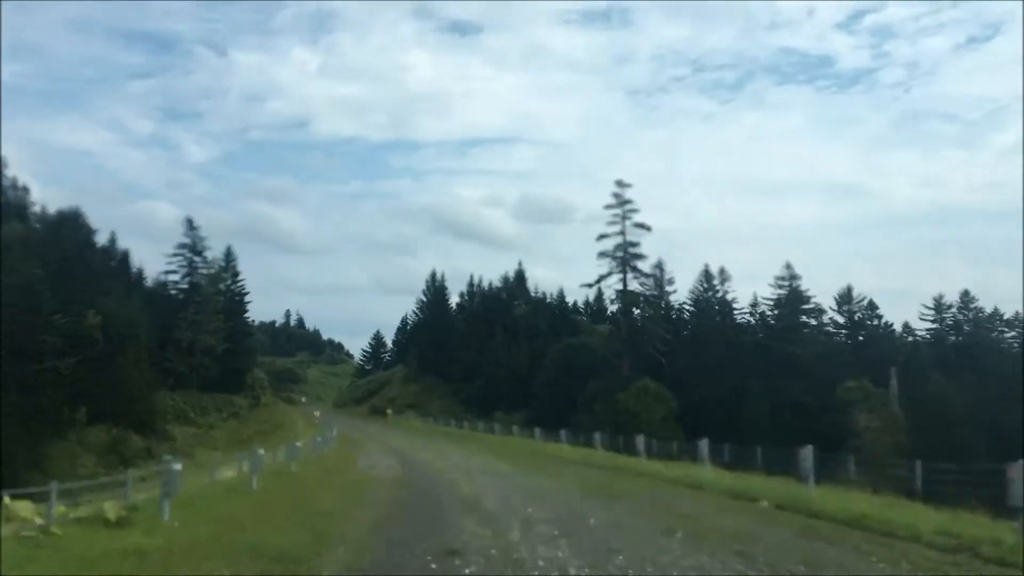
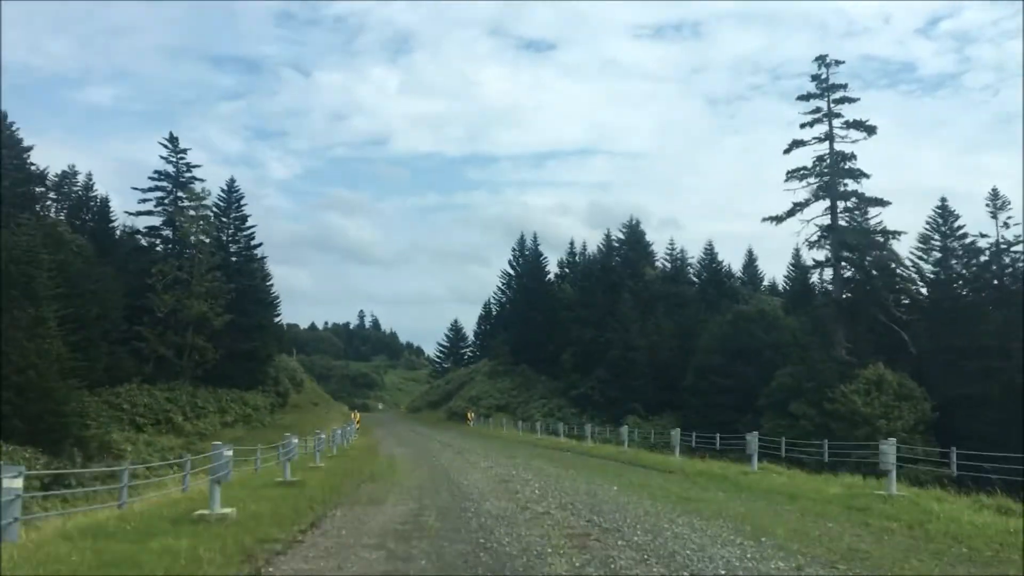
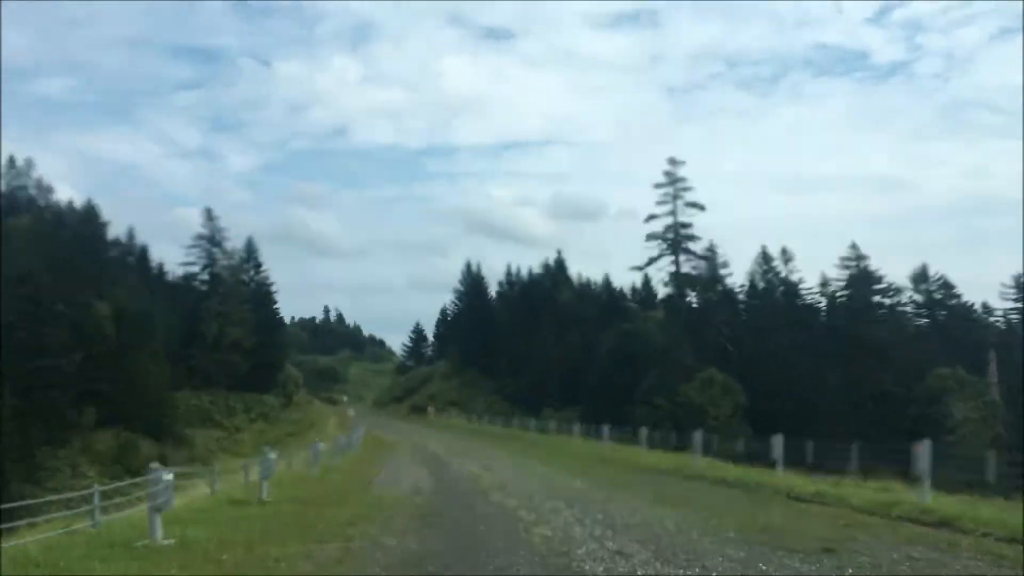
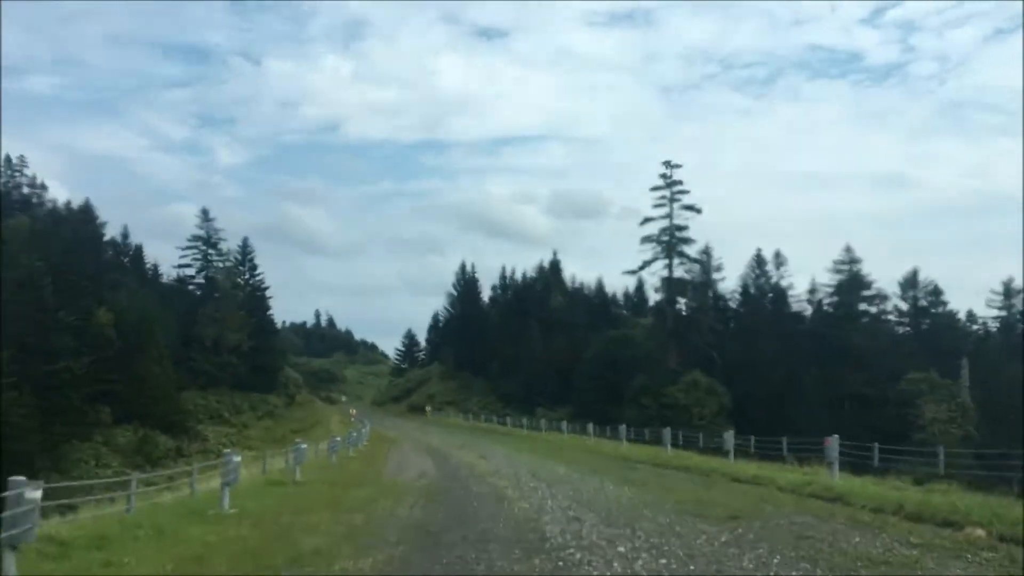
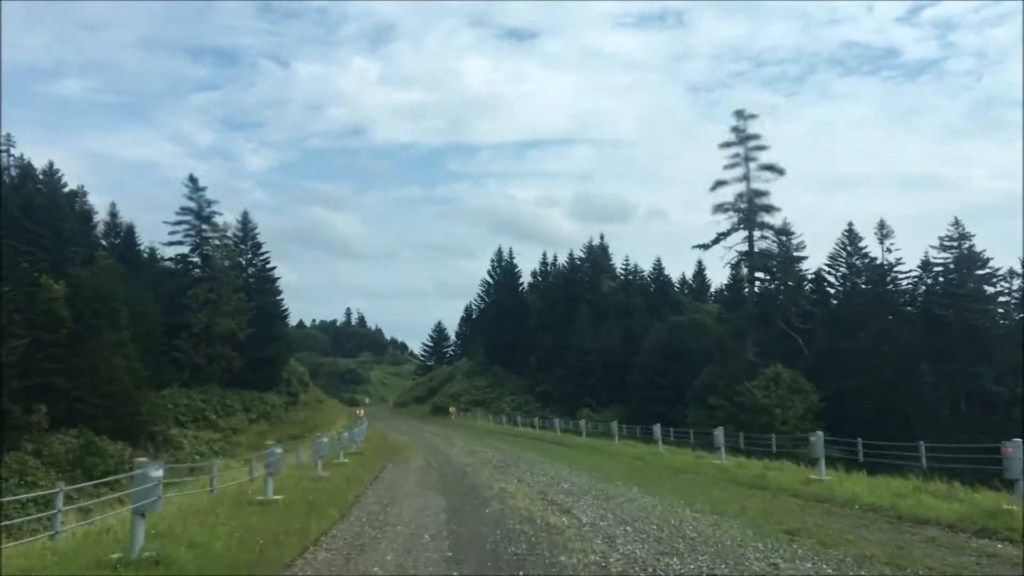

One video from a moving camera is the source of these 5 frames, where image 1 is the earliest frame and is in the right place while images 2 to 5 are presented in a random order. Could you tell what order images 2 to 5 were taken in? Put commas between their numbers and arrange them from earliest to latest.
4, 3, 5, 2
